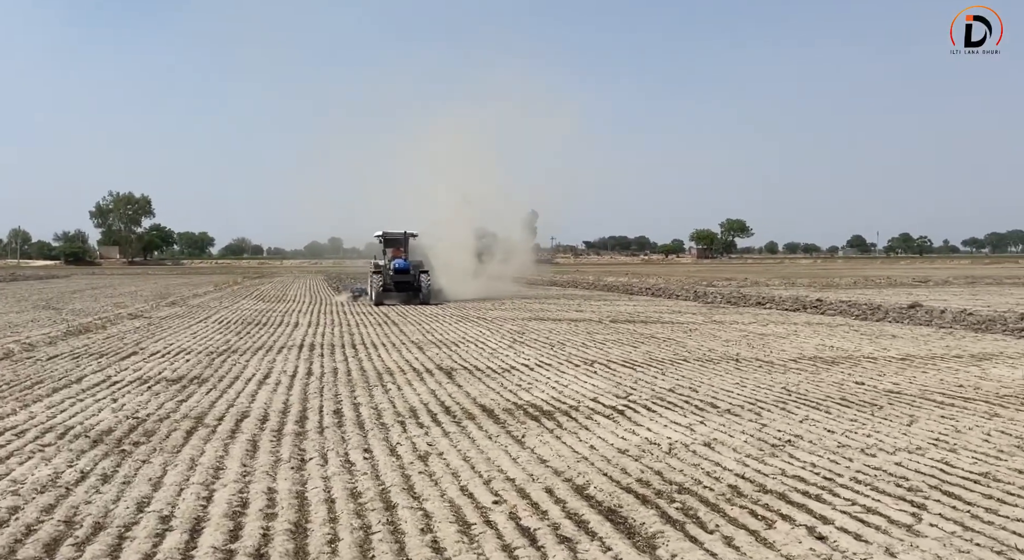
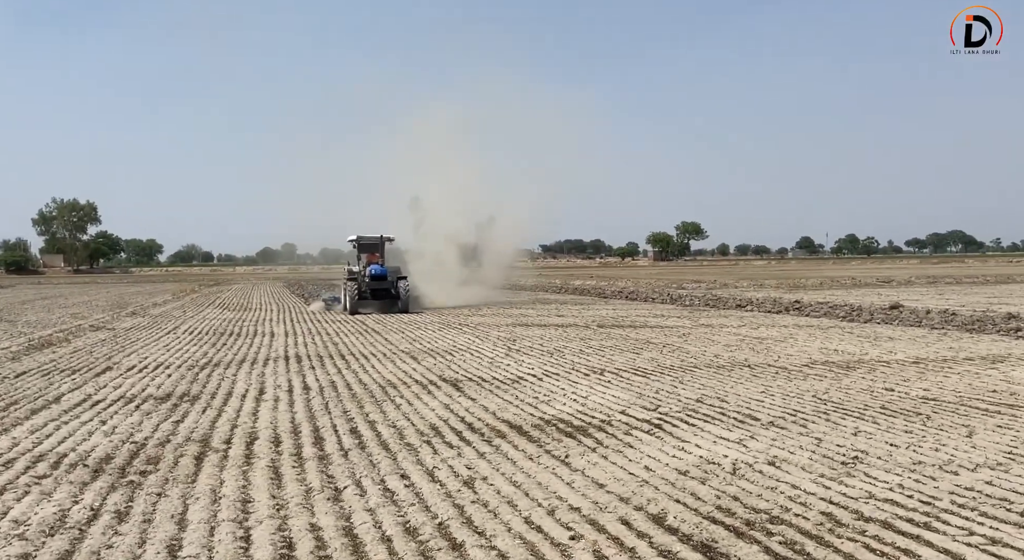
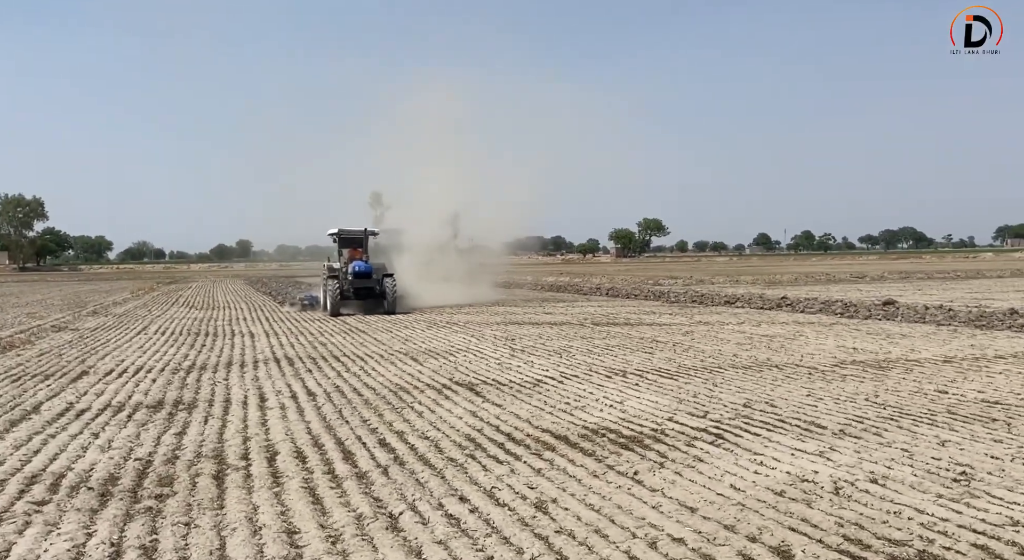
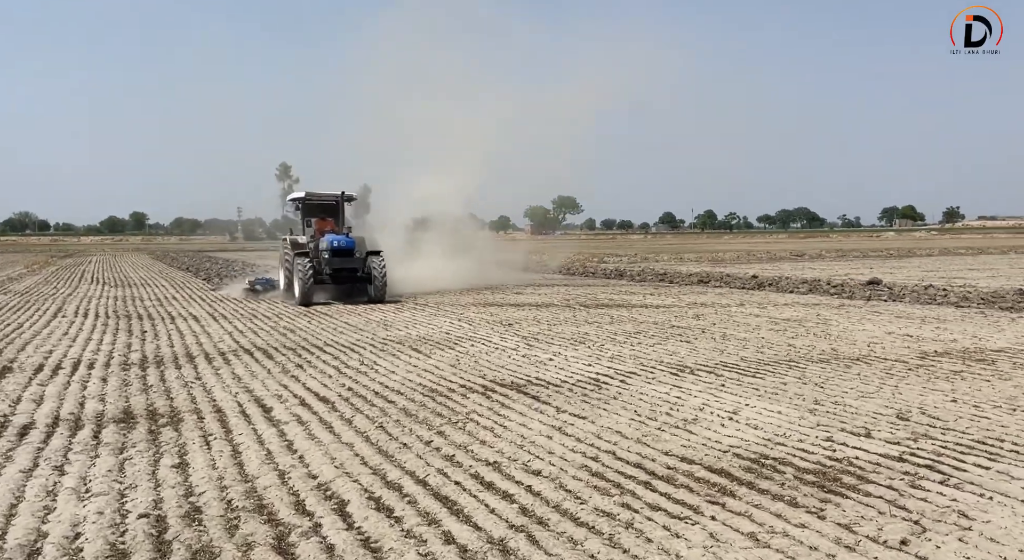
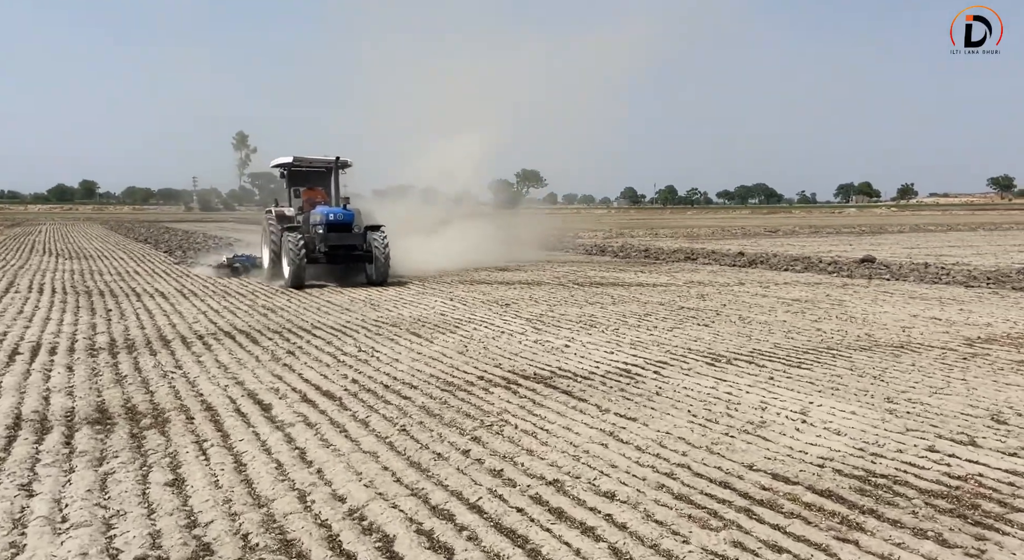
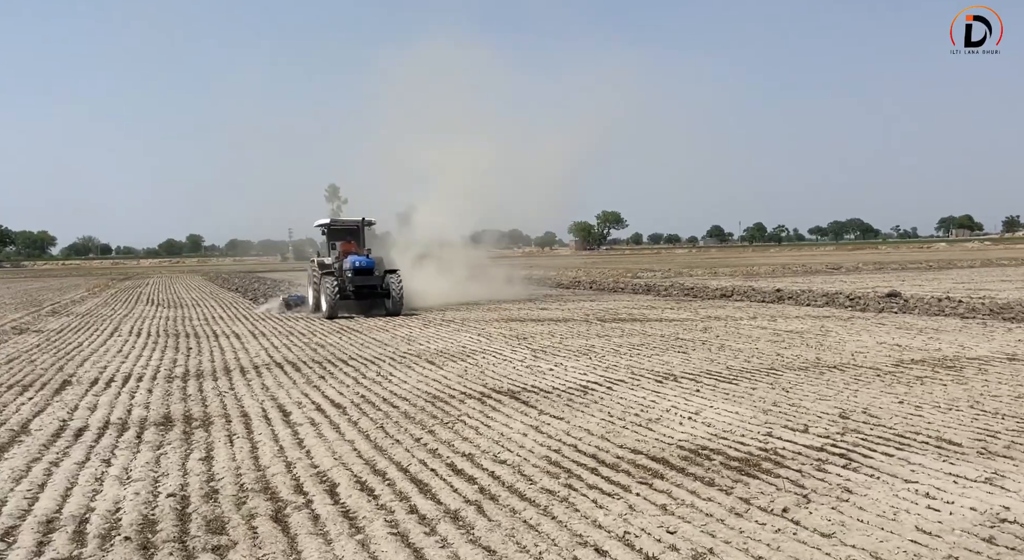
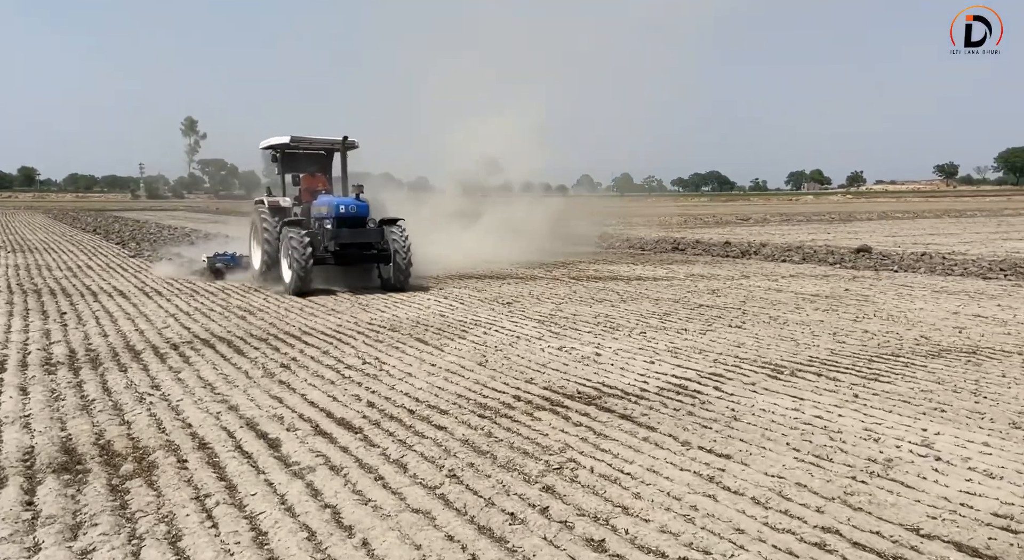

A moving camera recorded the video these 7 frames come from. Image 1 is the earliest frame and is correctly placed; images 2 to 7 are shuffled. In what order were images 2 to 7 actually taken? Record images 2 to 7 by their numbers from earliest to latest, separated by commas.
2, 3, 6, 4, 5, 7
